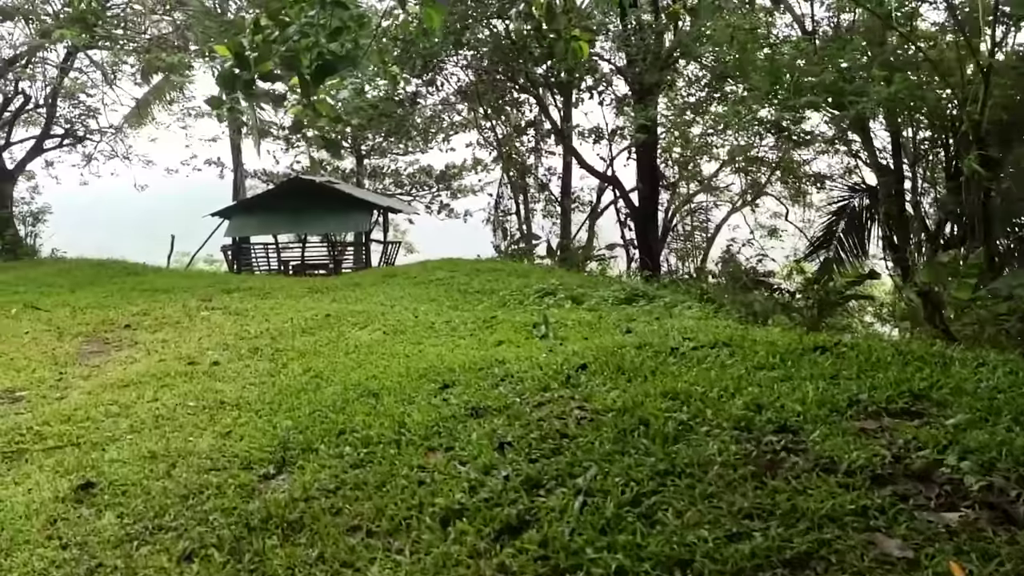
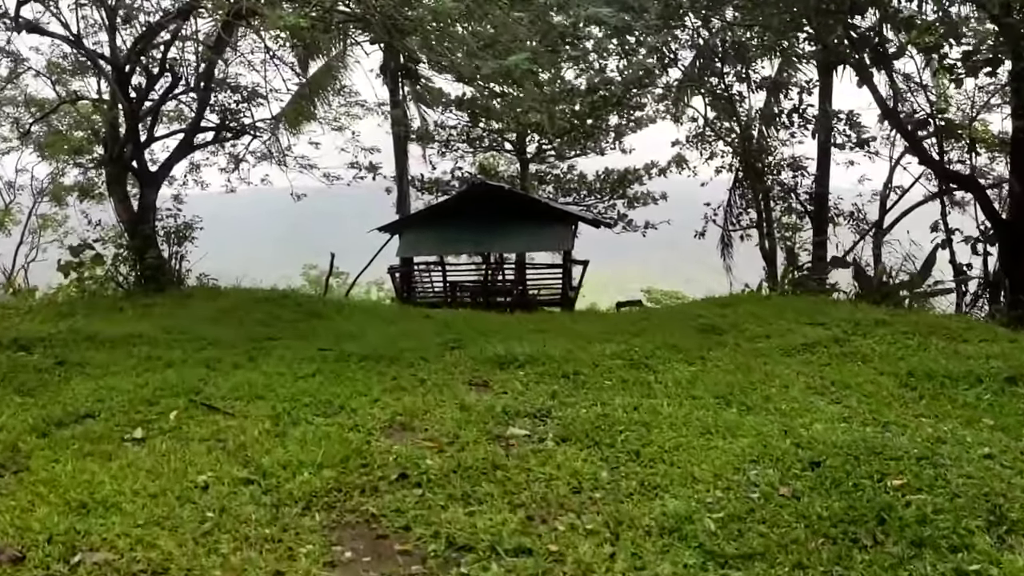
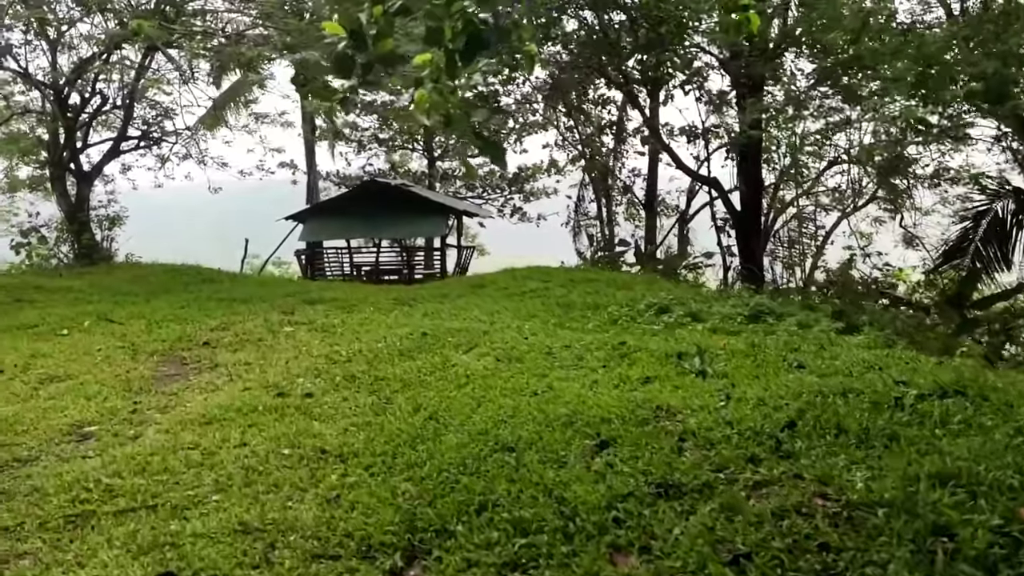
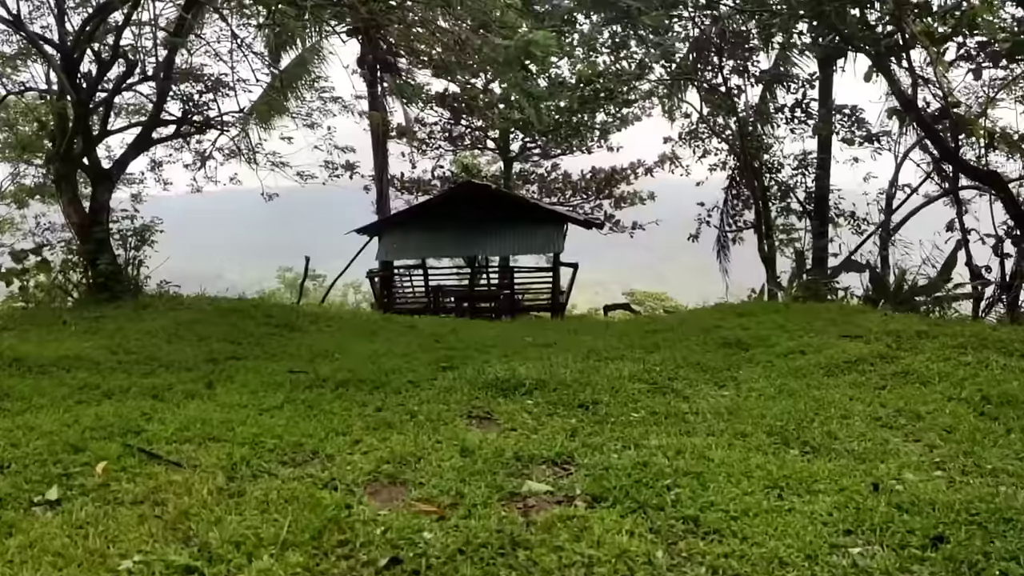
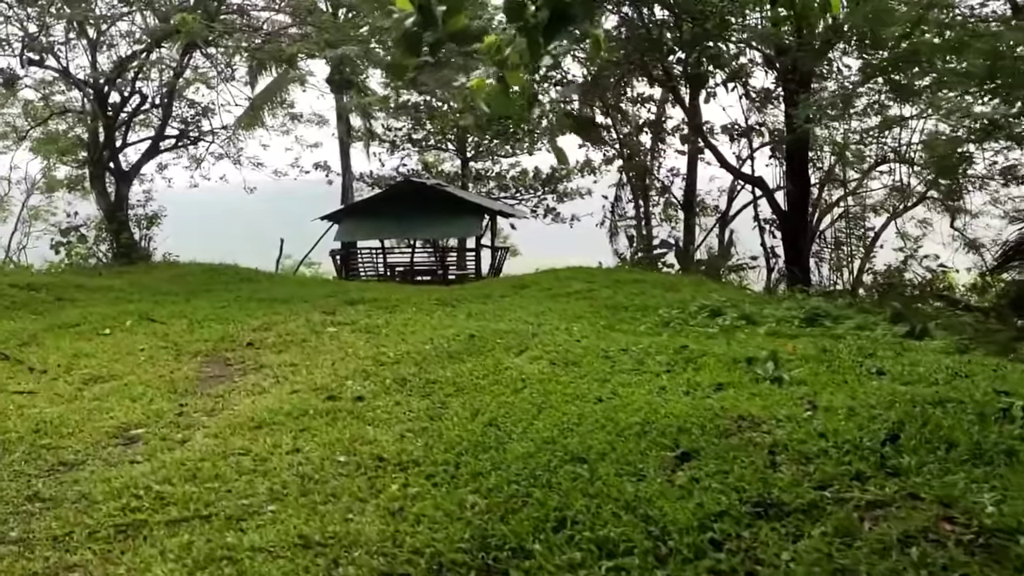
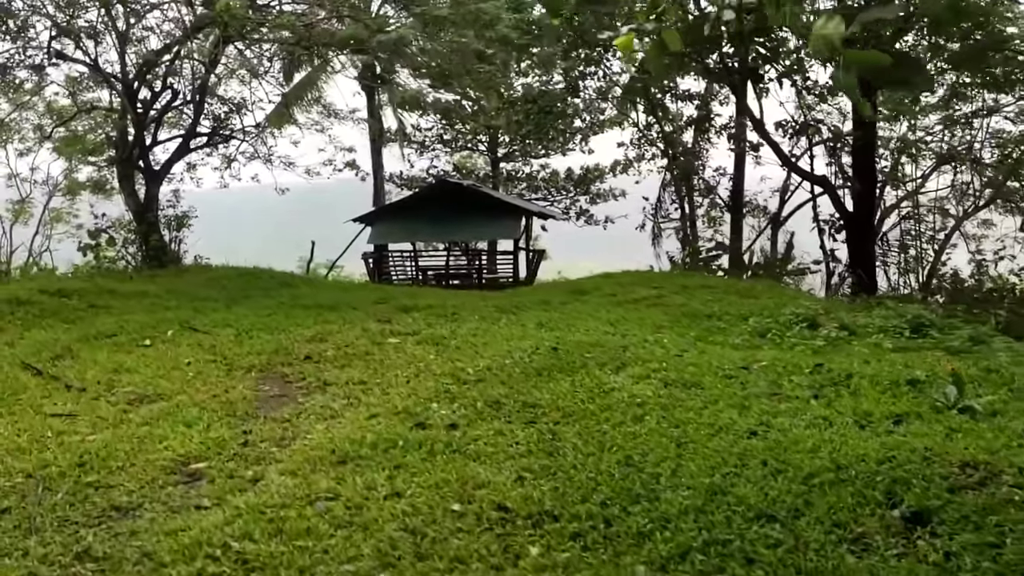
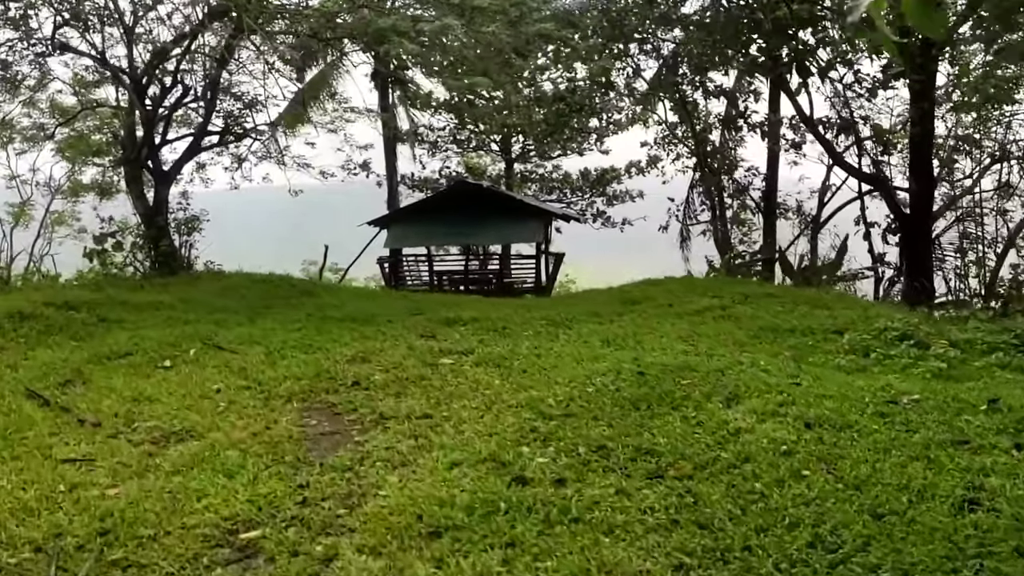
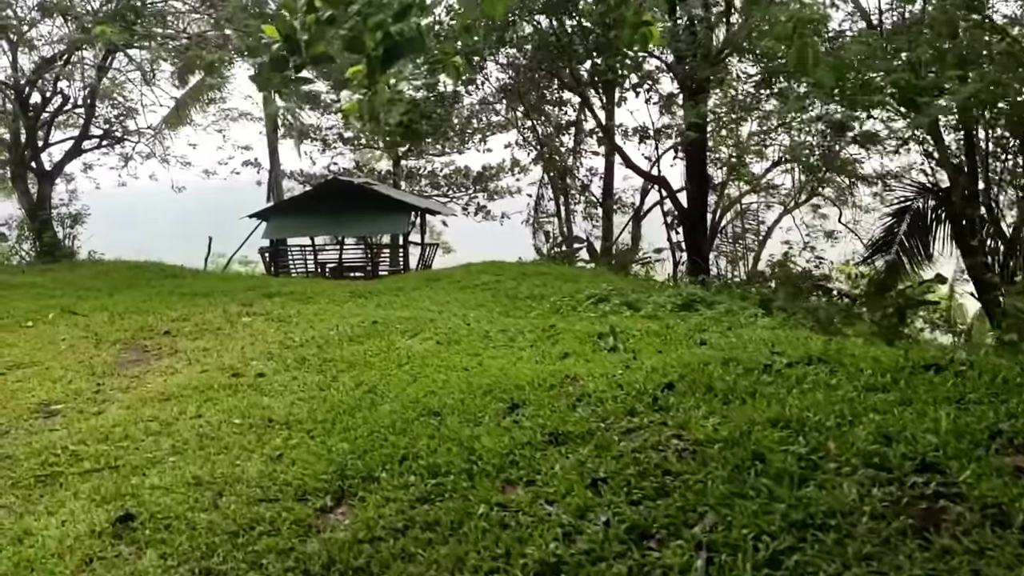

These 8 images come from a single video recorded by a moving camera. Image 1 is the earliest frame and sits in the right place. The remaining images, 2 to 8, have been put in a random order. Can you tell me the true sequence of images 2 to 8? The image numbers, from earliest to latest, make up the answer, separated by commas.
8, 3, 5, 6, 7, 2, 4
